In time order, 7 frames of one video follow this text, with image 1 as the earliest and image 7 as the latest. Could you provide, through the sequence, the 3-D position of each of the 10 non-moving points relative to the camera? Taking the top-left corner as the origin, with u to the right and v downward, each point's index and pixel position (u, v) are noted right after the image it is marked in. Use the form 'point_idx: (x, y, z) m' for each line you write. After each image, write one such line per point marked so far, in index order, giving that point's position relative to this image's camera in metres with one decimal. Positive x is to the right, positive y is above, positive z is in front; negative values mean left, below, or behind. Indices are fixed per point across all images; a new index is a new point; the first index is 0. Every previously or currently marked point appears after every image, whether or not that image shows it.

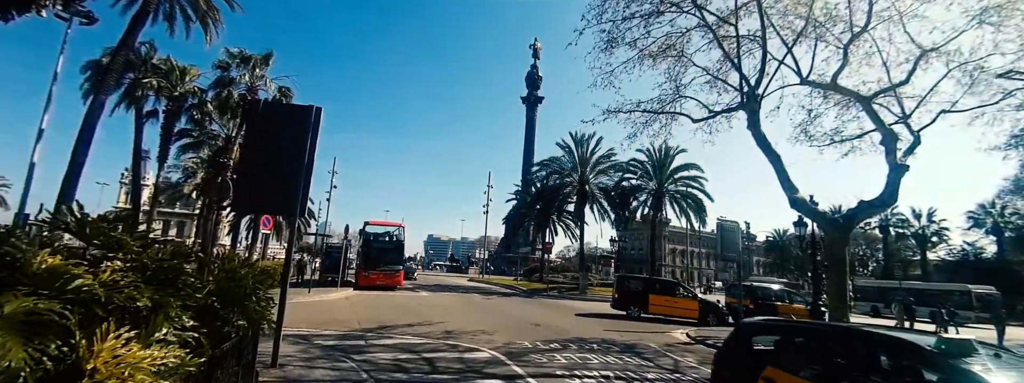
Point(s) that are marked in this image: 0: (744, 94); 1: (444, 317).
0: (+5.6, +2.2, +11.0) m
1: (-1.8, -3.5, +13.1) m
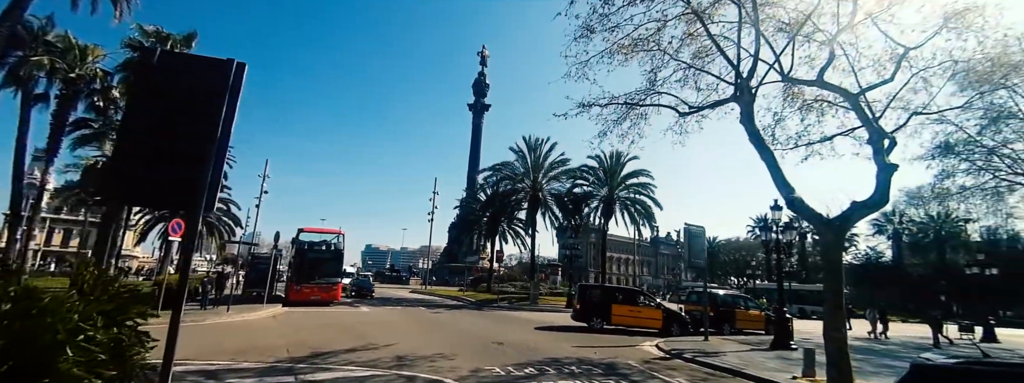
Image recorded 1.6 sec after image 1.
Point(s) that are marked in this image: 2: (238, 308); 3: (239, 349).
0: (+4.8, +2.2, +10.2) m
1: (-2.8, -3.5, +11.2) m
2: (-10.1, -4.4, +17.7) m
3: (-5.3, -3.1, +9.3) m
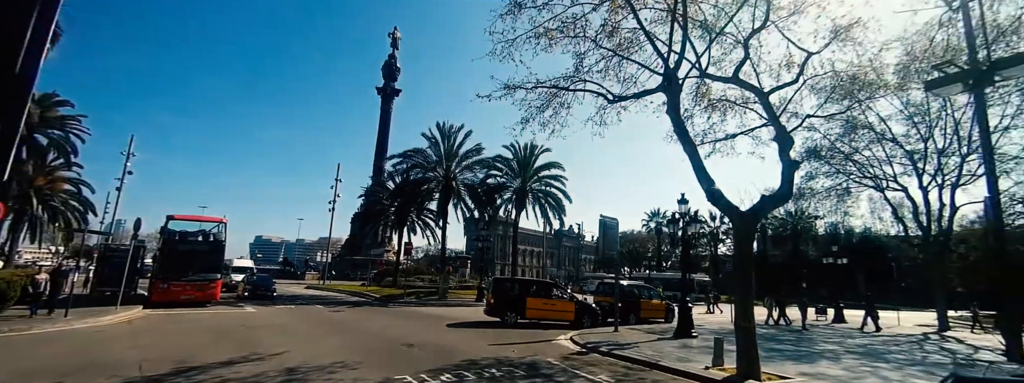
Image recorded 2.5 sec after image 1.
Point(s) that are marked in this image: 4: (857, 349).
0: (+3.2, +2.4, +10.0) m
1: (-4.6, -3.1, +9.7) m
2: (-13.0, -3.7, +14.7) m
3: (-6.7, -2.7, +7.3) m
4: (+10.4, -4.8, +14.5) m
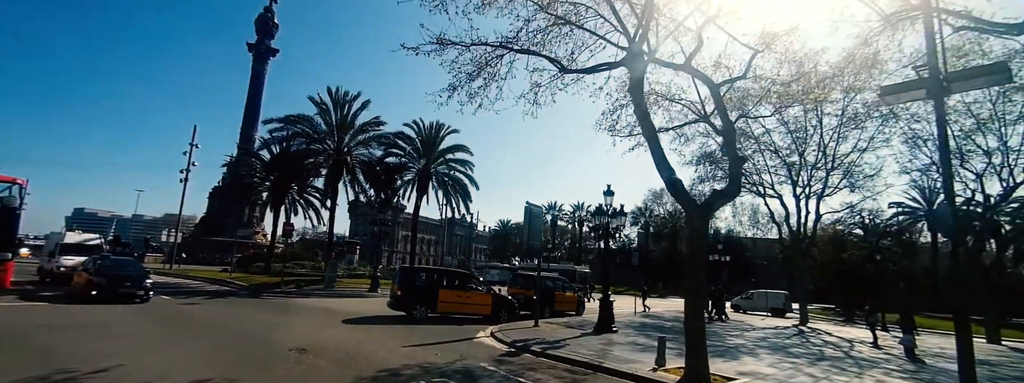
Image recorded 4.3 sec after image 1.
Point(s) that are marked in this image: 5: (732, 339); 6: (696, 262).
0: (+2.2, +2.7, +8.9) m
1: (-5.6, -2.4, +6.8) m
2: (-15.0, -2.4, +9.8) m
3: (-7.1, -1.9, +4.0) m
4: (+7.8, -4.7, +14.9) m
5: (+7.2, -4.8, +15.7) m
6: (+3.5, -1.3, +9.2) m
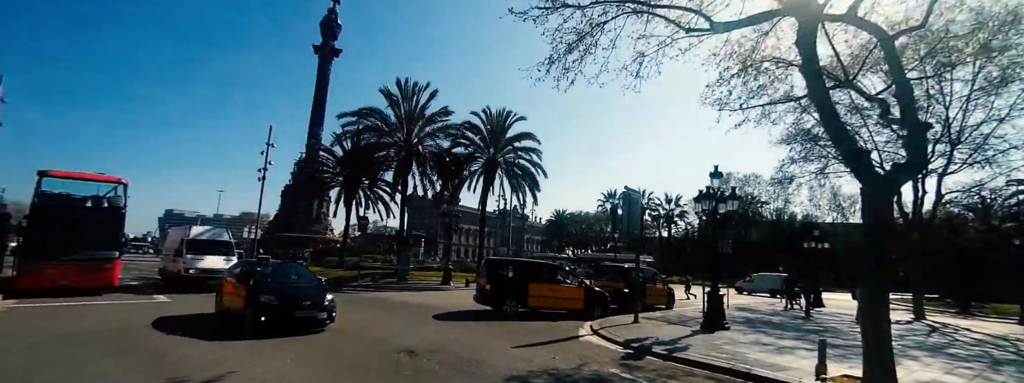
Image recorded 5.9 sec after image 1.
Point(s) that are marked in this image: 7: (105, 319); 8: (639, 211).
0: (+4.2, +3.1, +7.3) m
1: (-3.7, -2.2, +6.1) m
2: (-12.7, -2.4, +10.1) m
3: (-5.5, -1.8, +3.5) m
4: (+10.5, -4.0, +12.9) m
5: (+10.0, -4.1, +13.7) m
6: (+5.6, -0.9, +7.6) m
7: (-8.9, -2.8, +10.4) m
8: (+3.7, -0.5, +13.8) m
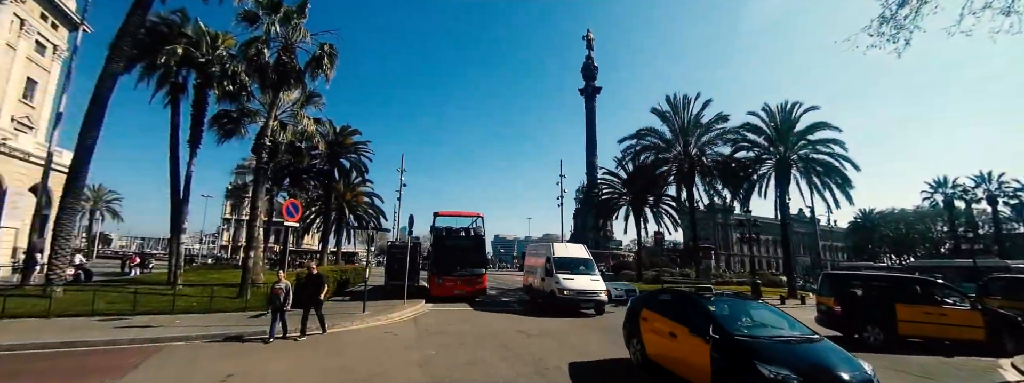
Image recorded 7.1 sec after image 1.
0: (+8.4, +3.5, +4.6) m
1: (+1.5, -2.6, +7.3) m
2: (-4.2, -3.7, +15.1) m
3: (-1.3, -2.4, +5.9) m
4: (+17.3, -2.9, +5.9) m
5: (+17.3, -3.1, +6.8) m
6: (+10.2, -0.3, +3.9) m
7: (-0.7, -3.7, +13.5) m
8: (+11.6, -0.2, +10.3) m
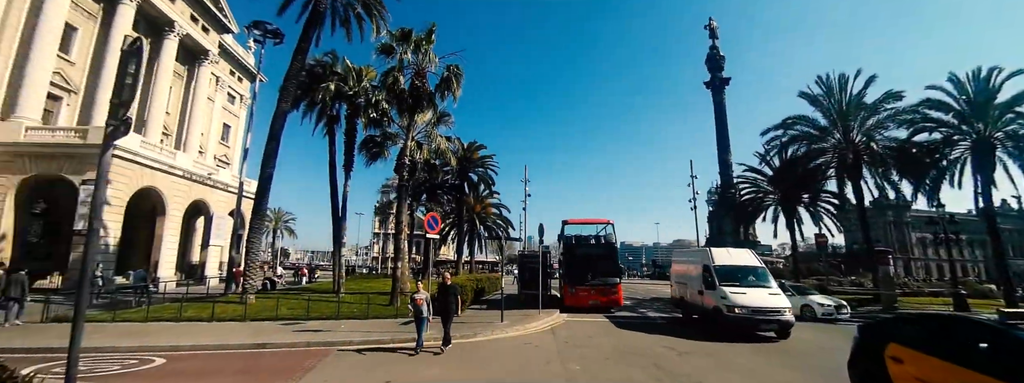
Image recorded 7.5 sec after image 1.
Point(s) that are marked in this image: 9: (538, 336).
0: (+9.4, +3.9, +2.3) m
1: (+3.7, -2.5, +6.4) m
2: (+0.1, -4.0, +15.4) m
3: (+0.5, -2.4, +5.8) m
4: (+18.6, -2.1, +1.2) m
5: (+18.8, -2.2, +2.1) m
6: (+11.1, +0.2, +1.1) m
7: (+3.1, -3.8, +13.0) m
8: (+14.0, +0.4, +6.9) m
9: (+0.7, -4.1, +14.1) m
